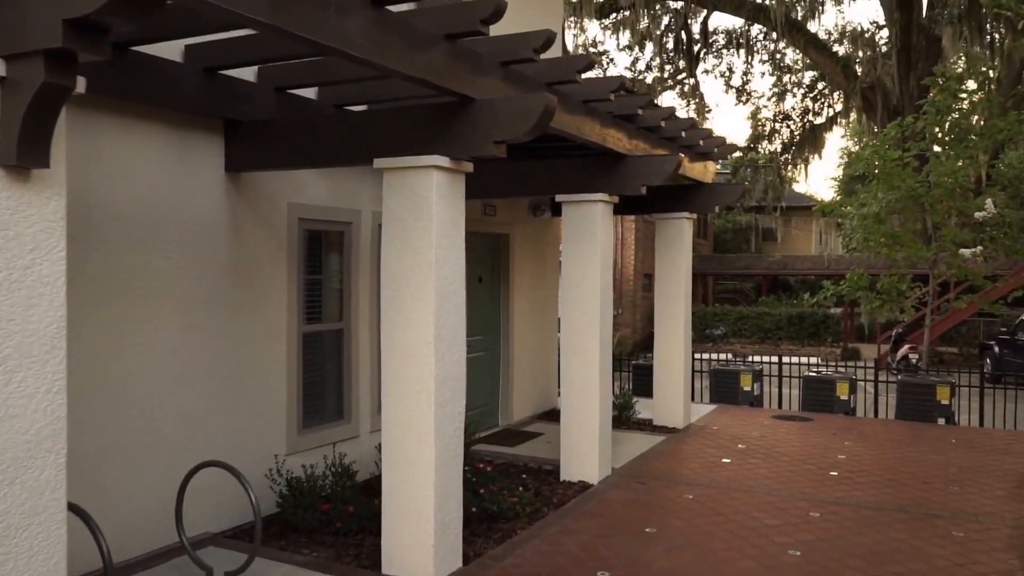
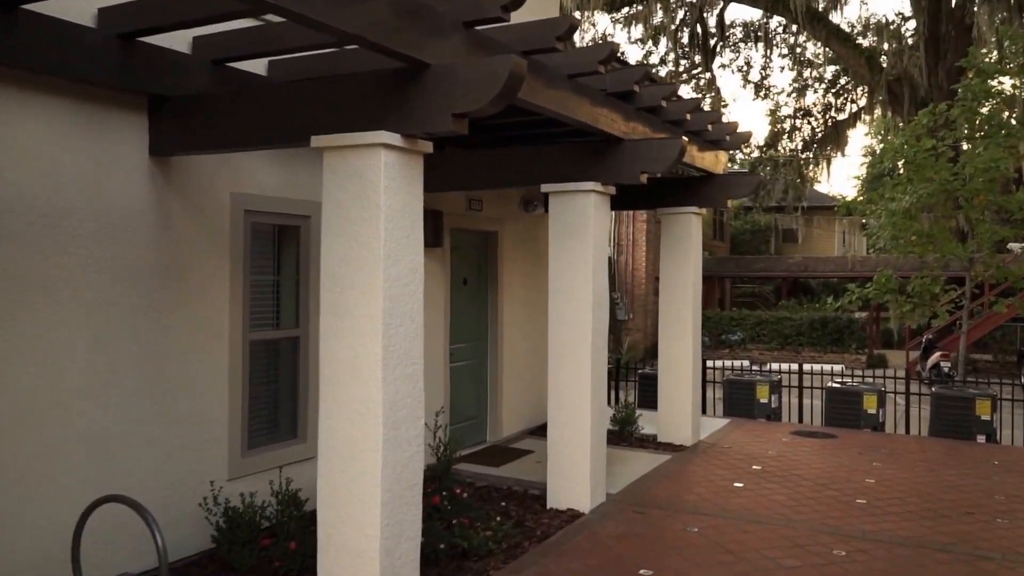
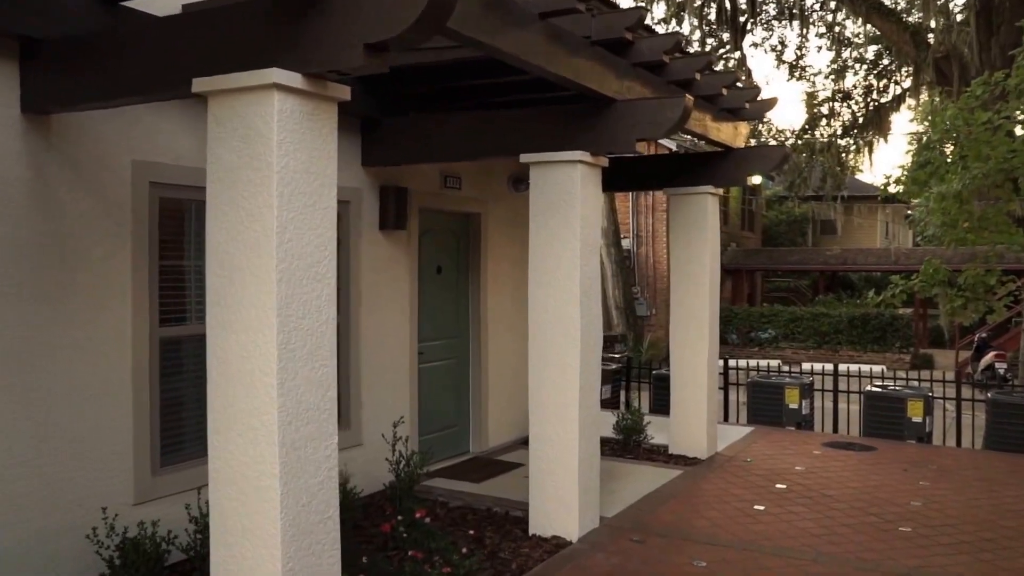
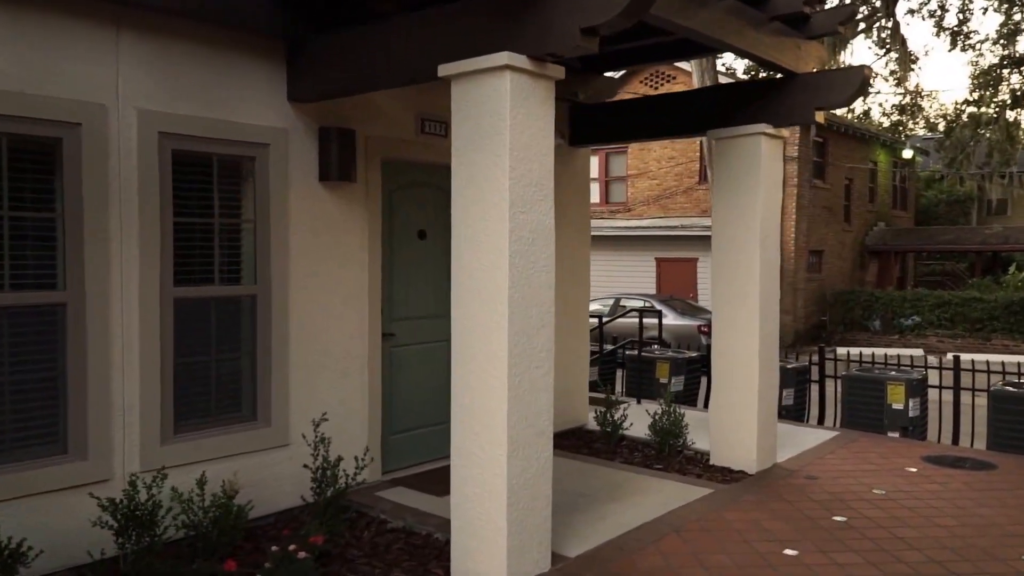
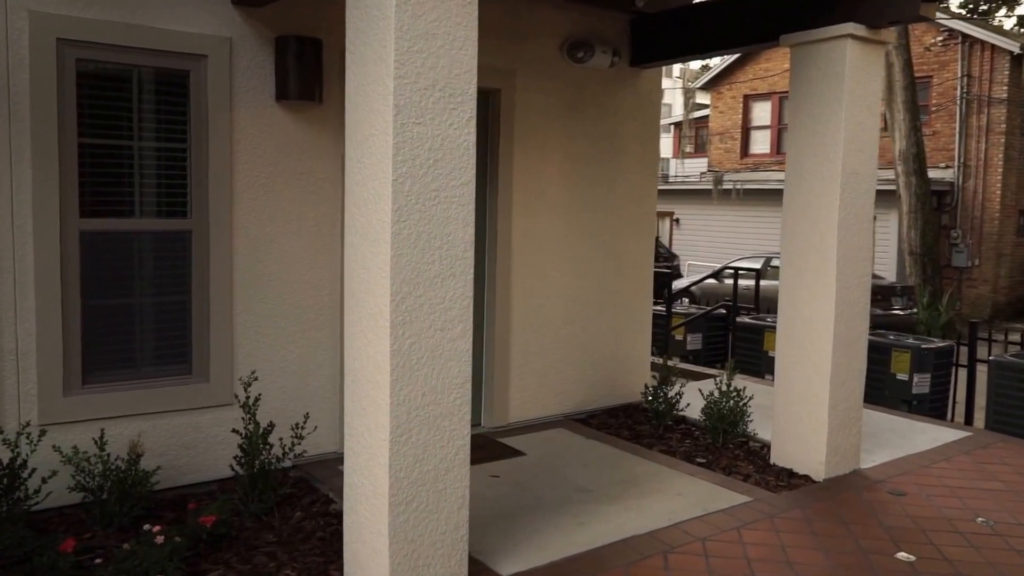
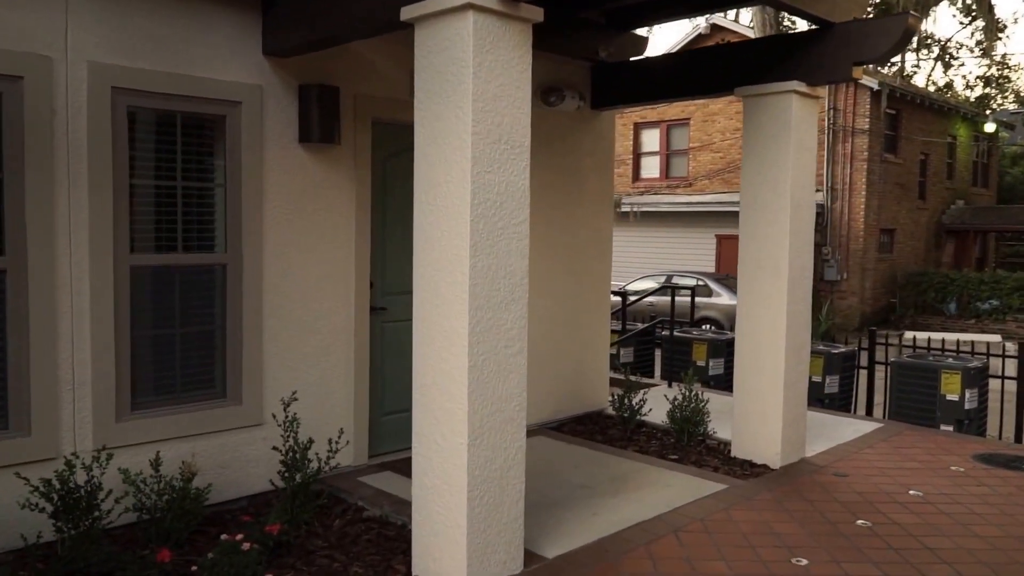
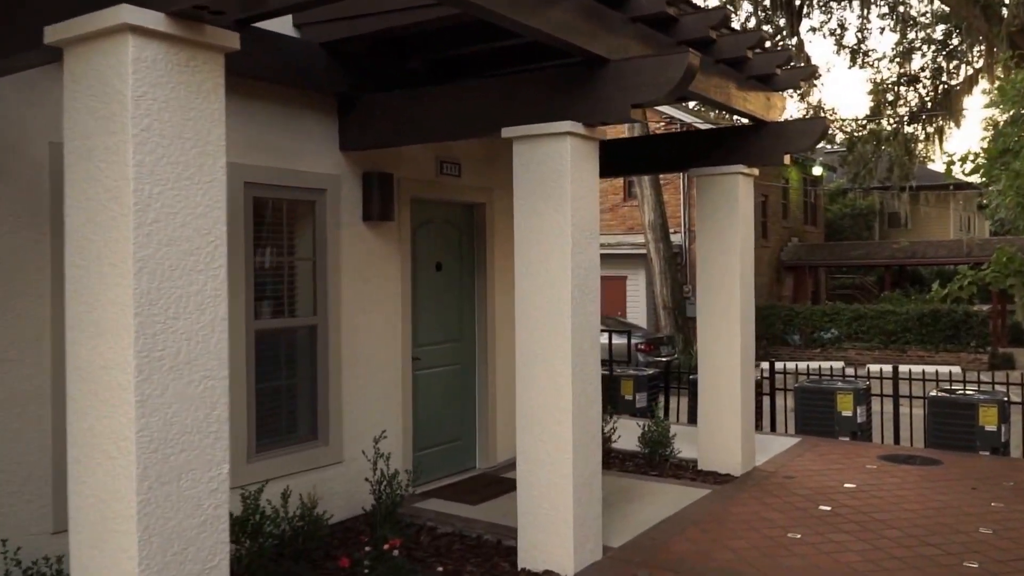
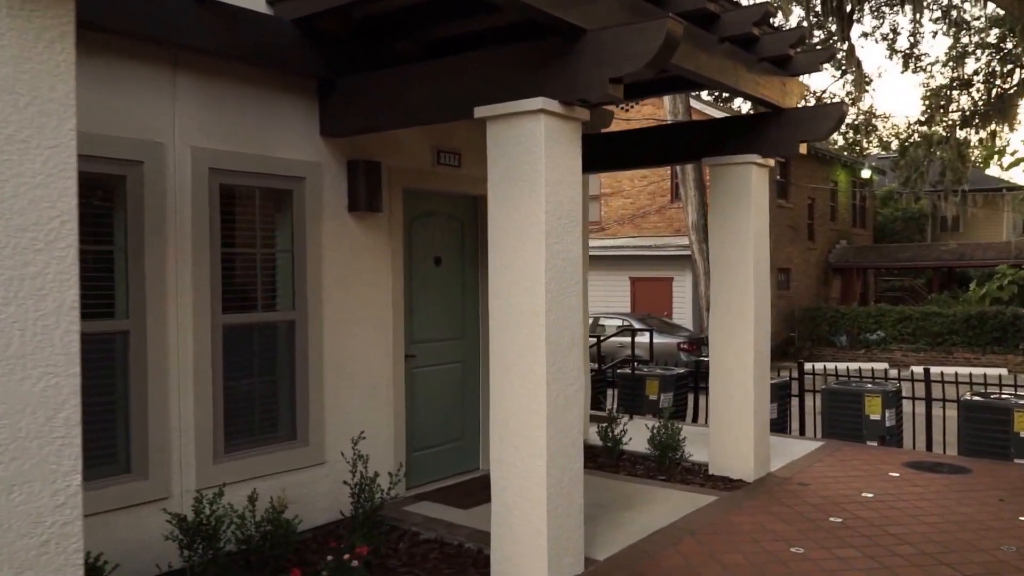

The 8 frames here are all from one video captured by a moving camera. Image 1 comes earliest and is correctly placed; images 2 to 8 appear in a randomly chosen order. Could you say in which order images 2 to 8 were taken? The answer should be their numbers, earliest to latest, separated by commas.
2, 3, 7, 8, 4, 6, 5
